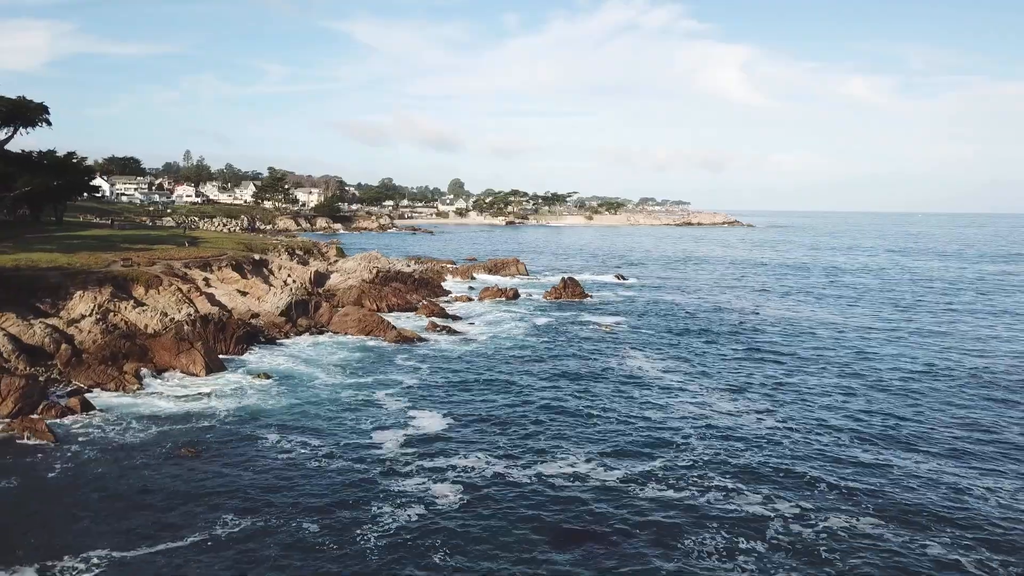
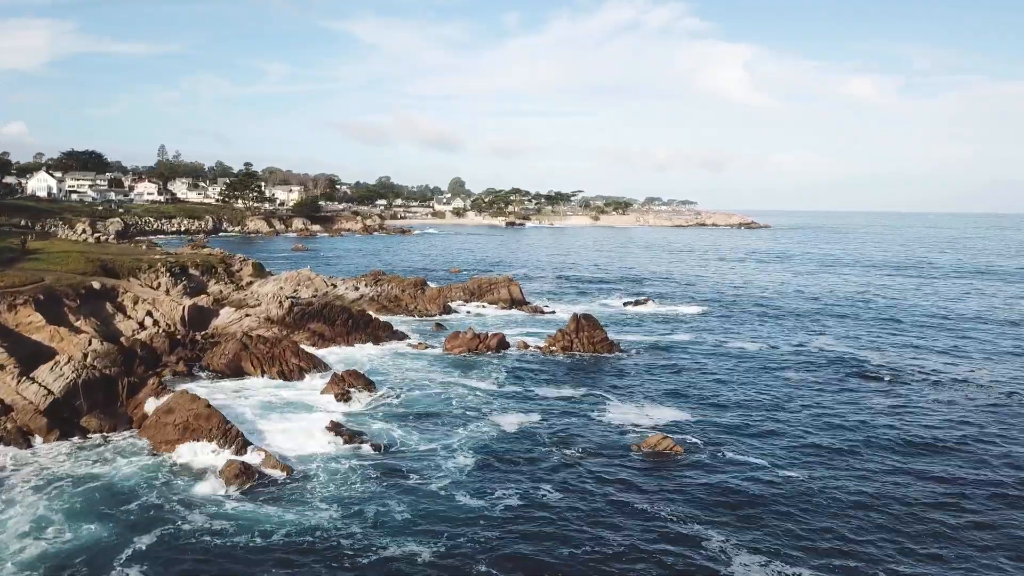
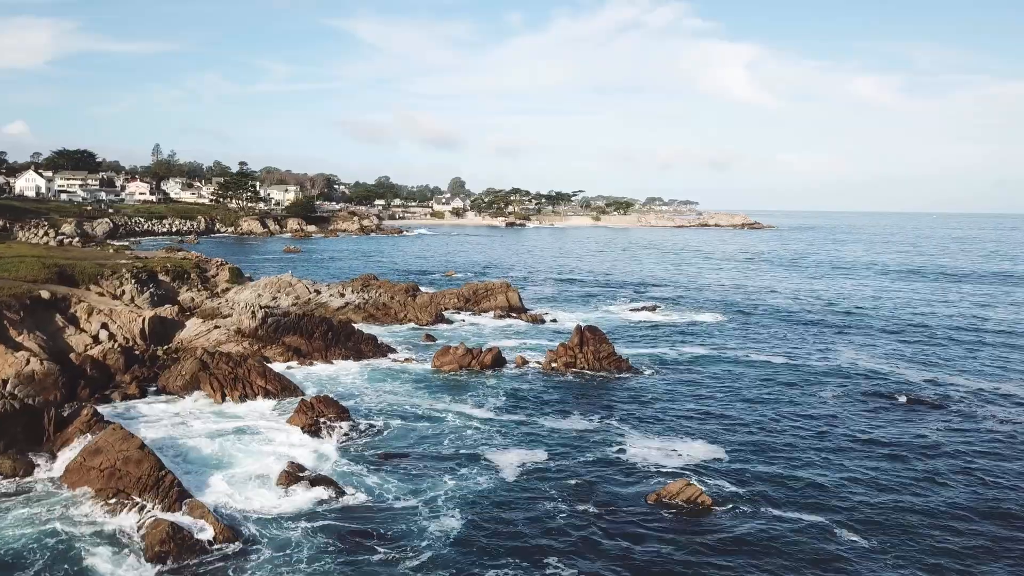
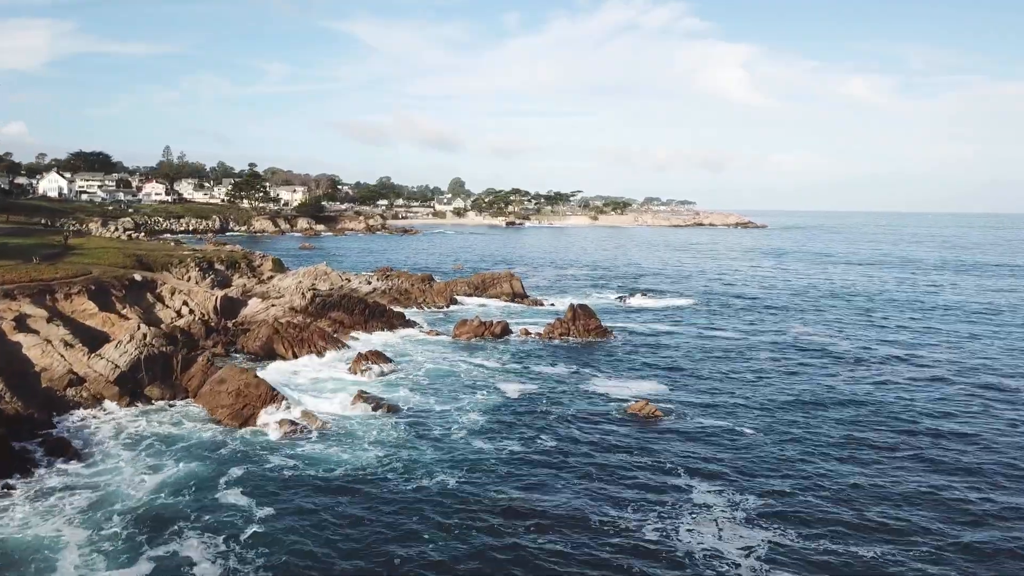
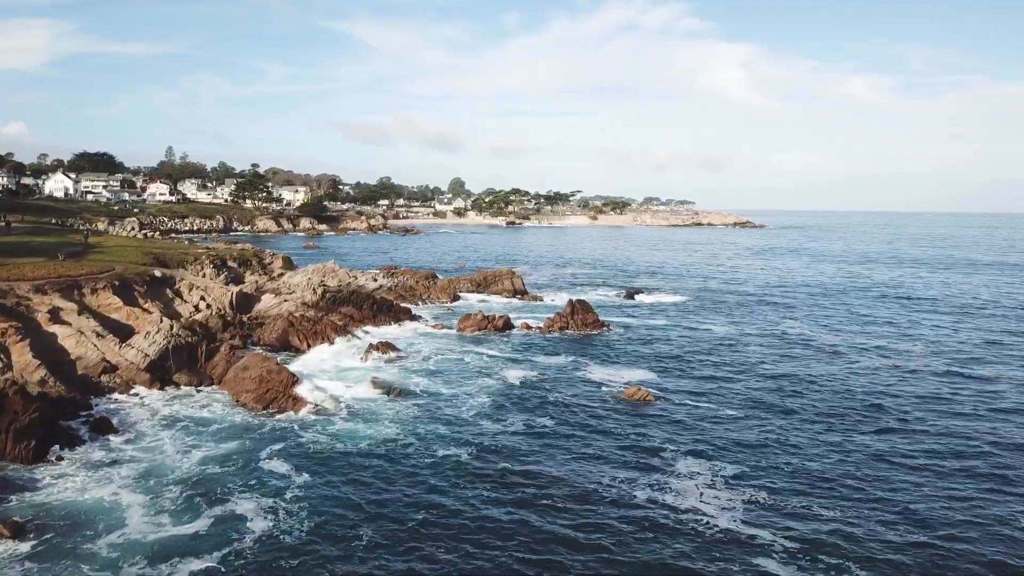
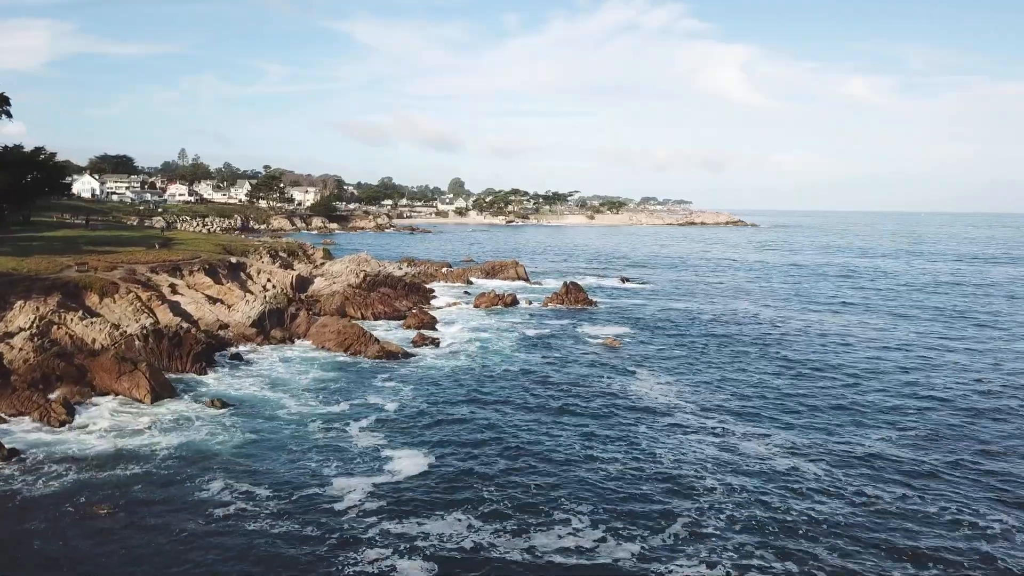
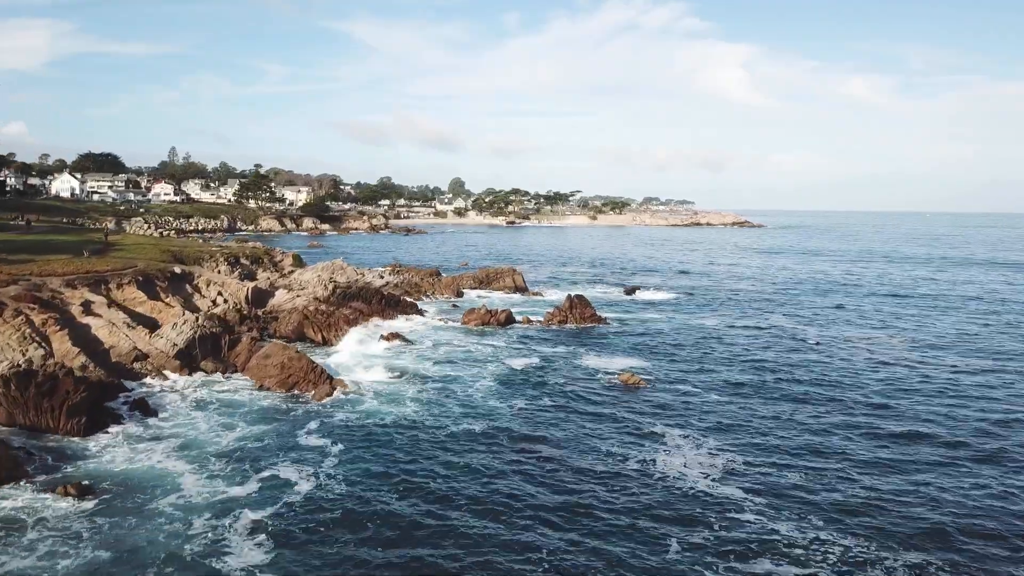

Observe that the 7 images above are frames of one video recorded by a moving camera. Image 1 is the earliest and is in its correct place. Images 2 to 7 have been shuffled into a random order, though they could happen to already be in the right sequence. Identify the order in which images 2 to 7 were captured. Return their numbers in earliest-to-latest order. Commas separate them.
6, 7, 5, 4, 2, 3
